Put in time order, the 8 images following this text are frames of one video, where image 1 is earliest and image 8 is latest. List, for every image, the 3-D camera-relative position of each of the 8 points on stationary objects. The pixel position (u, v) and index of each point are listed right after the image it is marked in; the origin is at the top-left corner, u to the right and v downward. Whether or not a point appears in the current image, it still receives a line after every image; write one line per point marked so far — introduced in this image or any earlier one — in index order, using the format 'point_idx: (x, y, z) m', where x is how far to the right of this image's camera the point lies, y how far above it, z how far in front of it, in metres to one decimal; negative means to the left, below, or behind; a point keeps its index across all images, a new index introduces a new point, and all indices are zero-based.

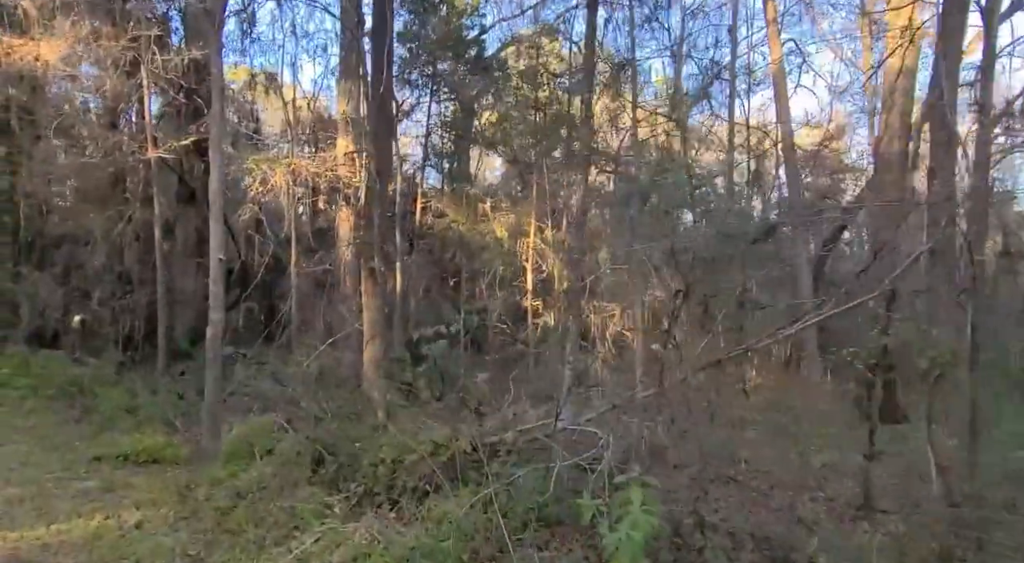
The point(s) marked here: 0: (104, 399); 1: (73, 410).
0: (-5.6, -1.7, +11.0) m
1: (-5.9, -1.8, +10.8) m
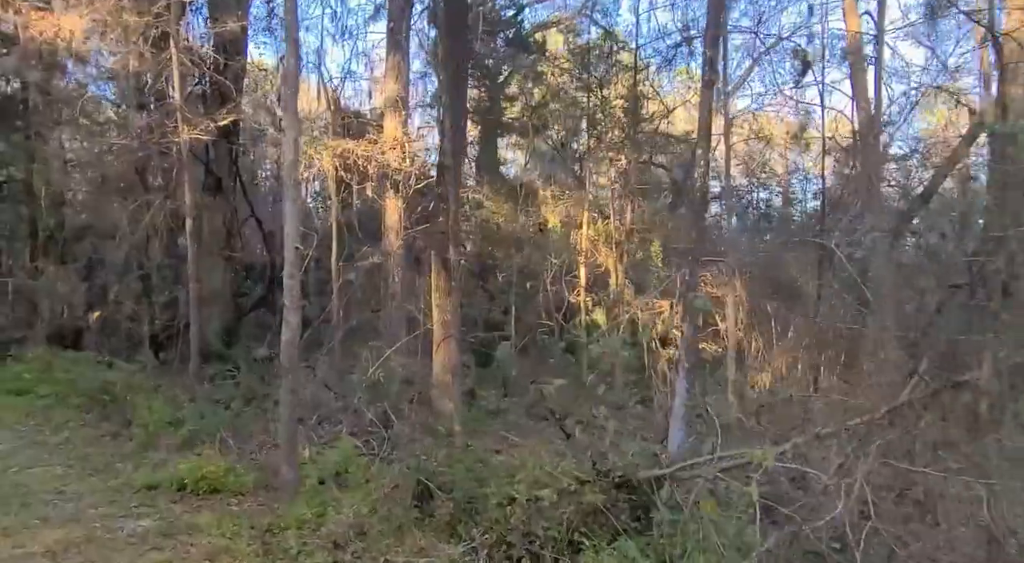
0: (-4.5, -1.6, +9.8) m
1: (-4.8, -1.7, +9.7) m
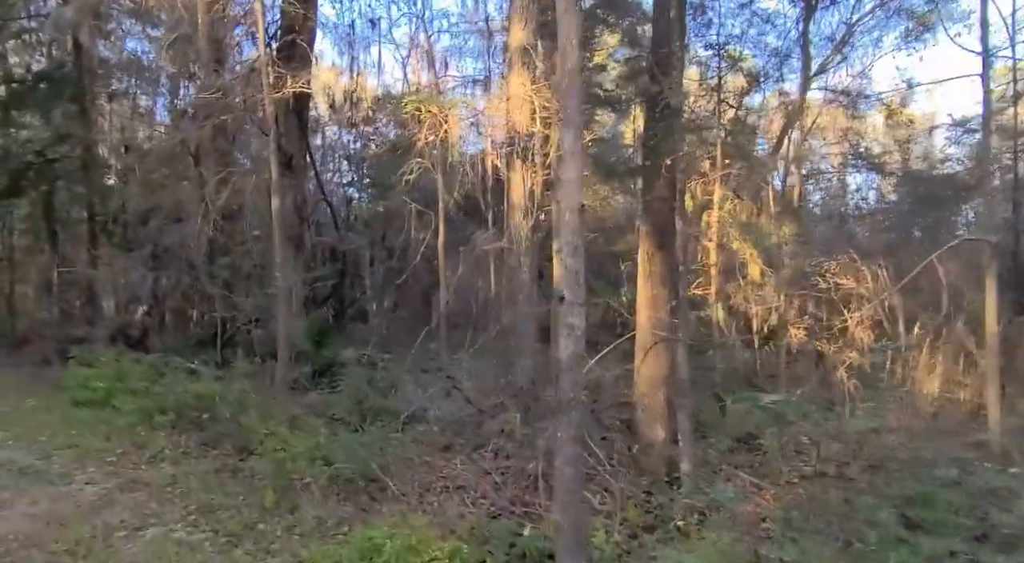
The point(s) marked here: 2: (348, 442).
0: (-2.5, -1.5, +7.7) m
1: (-2.8, -1.6, +7.5) m
2: (-1.5, -1.6, +7.7) m
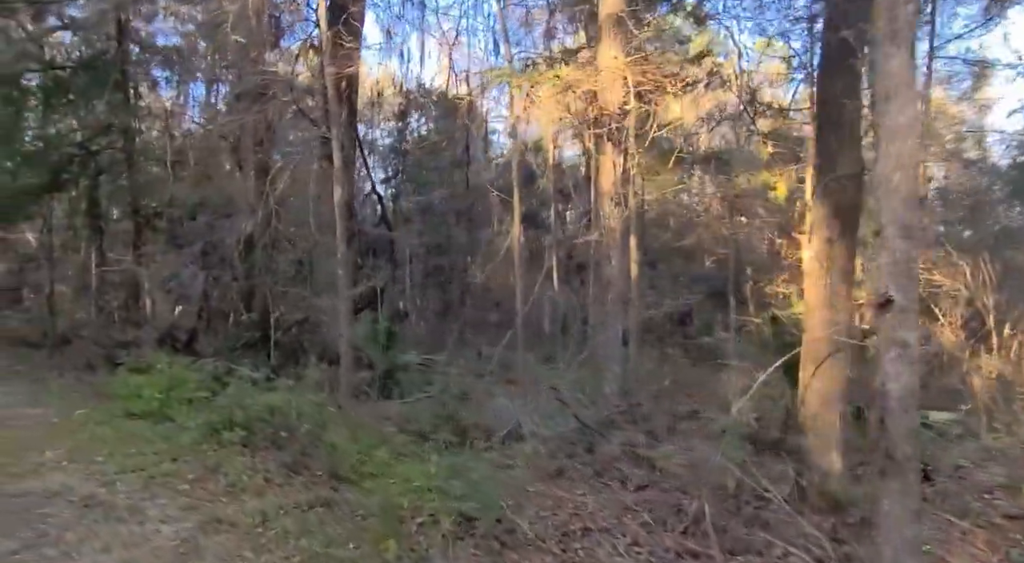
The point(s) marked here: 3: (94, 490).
0: (-1.4, -1.5, +6.6) m
1: (-1.7, -1.6, +6.5) m
2: (-0.5, -1.5, +6.6) m
3: (-3.3, -1.7, +6.4) m
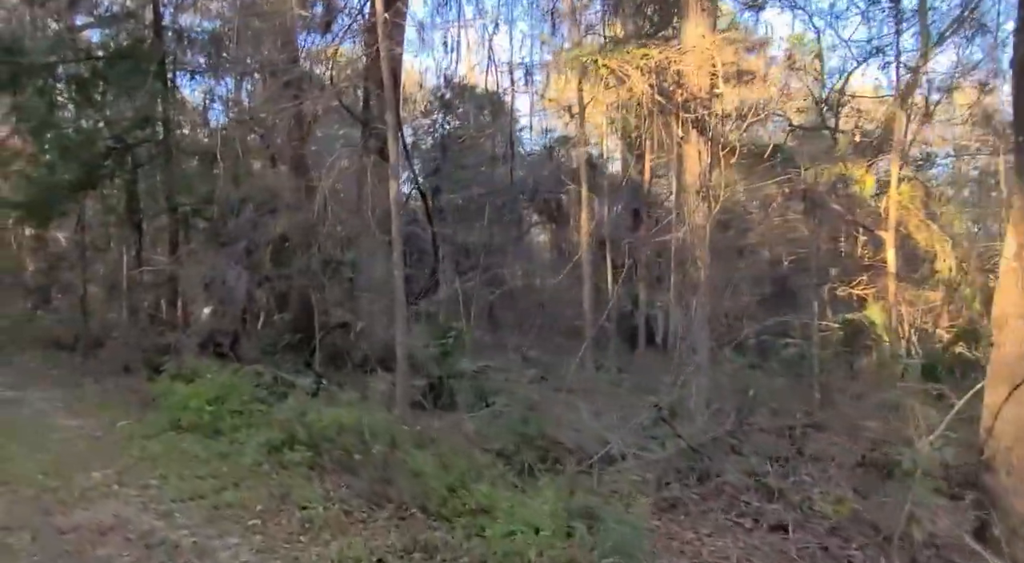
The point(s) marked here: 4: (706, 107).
0: (-0.5, -1.5, +5.8) m
1: (-0.9, -1.6, +5.6) m
2: (+0.4, -1.6, +5.8) m
3: (-2.5, -1.7, +5.6) m
4: (+2.5, +2.2, +10.4) m
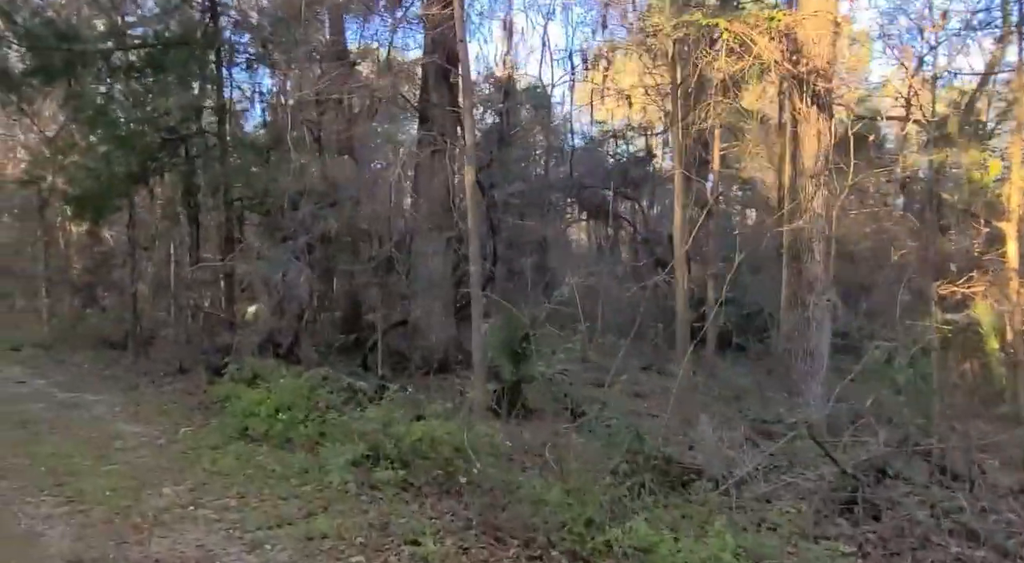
0: (+0.4, -1.5, +5.0) m
1: (0.0, -1.6, +4.8) m
2: (+1.3, -1.6, +4.9) m
3: (-1.6, -1.7, +4.9) m
4: (+3.6, +2.3, +9.4) m
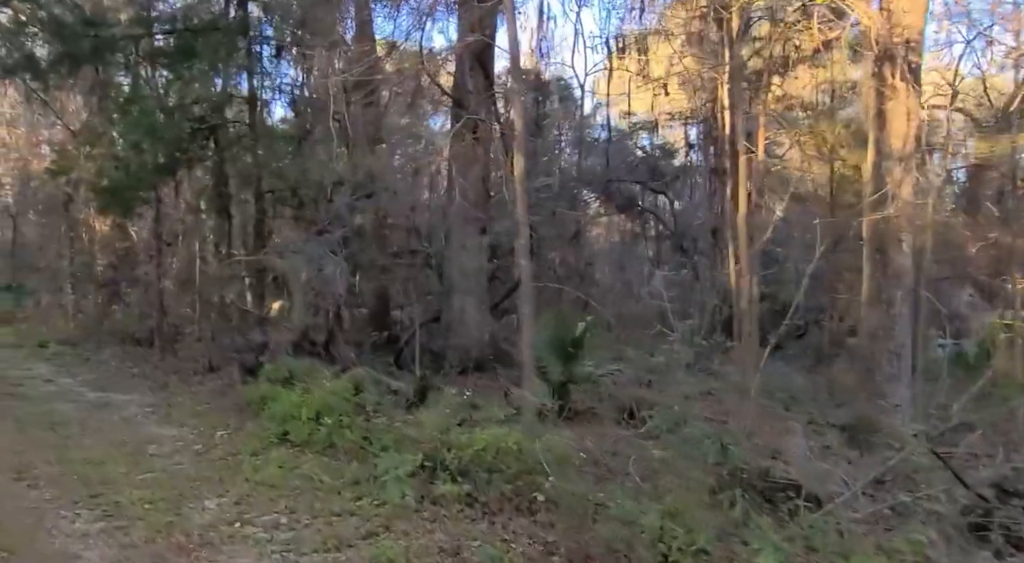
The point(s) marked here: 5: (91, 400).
0: (+0.9, -1.5, +4.3) m
1: (+0.5, -1.6, +4.2) m
2: (+1.8, -1.5, +4.2) m
3: (-1.1, -1.7, +4.3) m
4: (+4.2, +2.3, +8.7) m
5: (-6.3, -1.8, +11.9) m
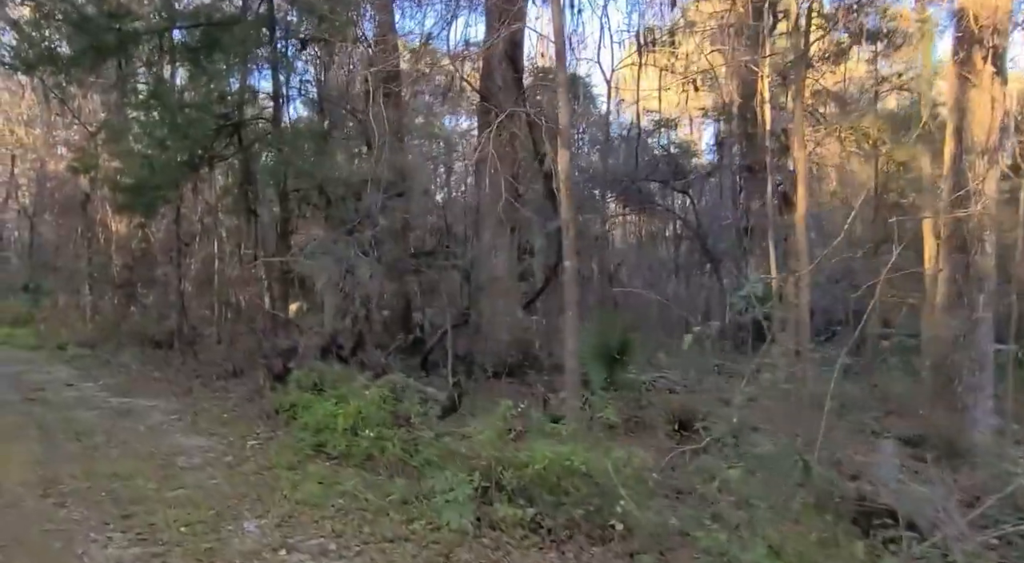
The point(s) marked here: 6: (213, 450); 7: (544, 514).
0: (+1.3, -1.5, +3.8) m
1: (+1.0, -1.6, +3.7) m
2: (+2.2, -1.6, +3.7) m
3: (-0.7, -1.7, +3.8) m
4: (+4.7, +2.3, +8.1) m
5: (-5.7, -1.8, +11.5) m
6: (-3.2, -1.8, +8.6) m
7: (+0.2, -1.6, +5.5) m
